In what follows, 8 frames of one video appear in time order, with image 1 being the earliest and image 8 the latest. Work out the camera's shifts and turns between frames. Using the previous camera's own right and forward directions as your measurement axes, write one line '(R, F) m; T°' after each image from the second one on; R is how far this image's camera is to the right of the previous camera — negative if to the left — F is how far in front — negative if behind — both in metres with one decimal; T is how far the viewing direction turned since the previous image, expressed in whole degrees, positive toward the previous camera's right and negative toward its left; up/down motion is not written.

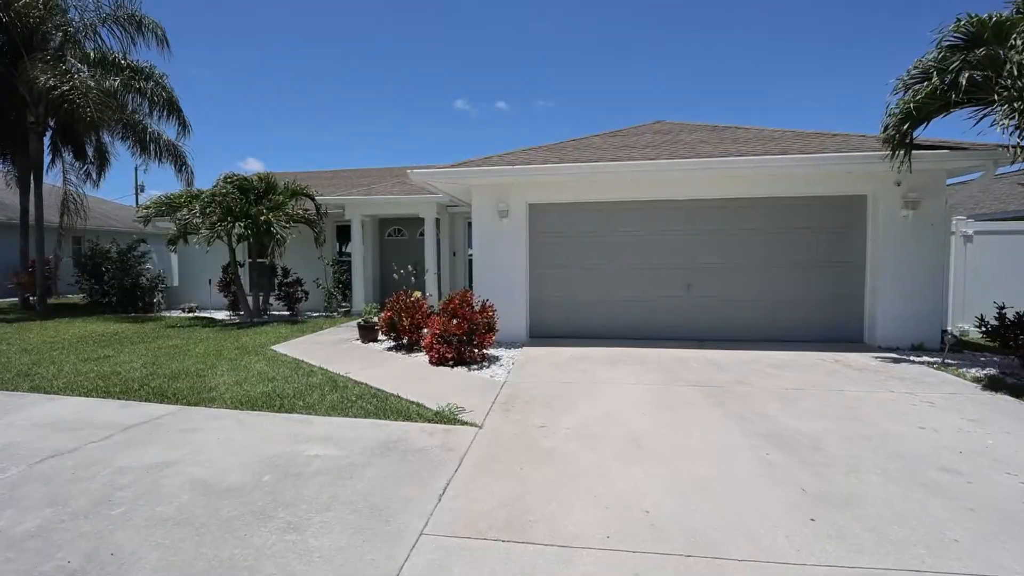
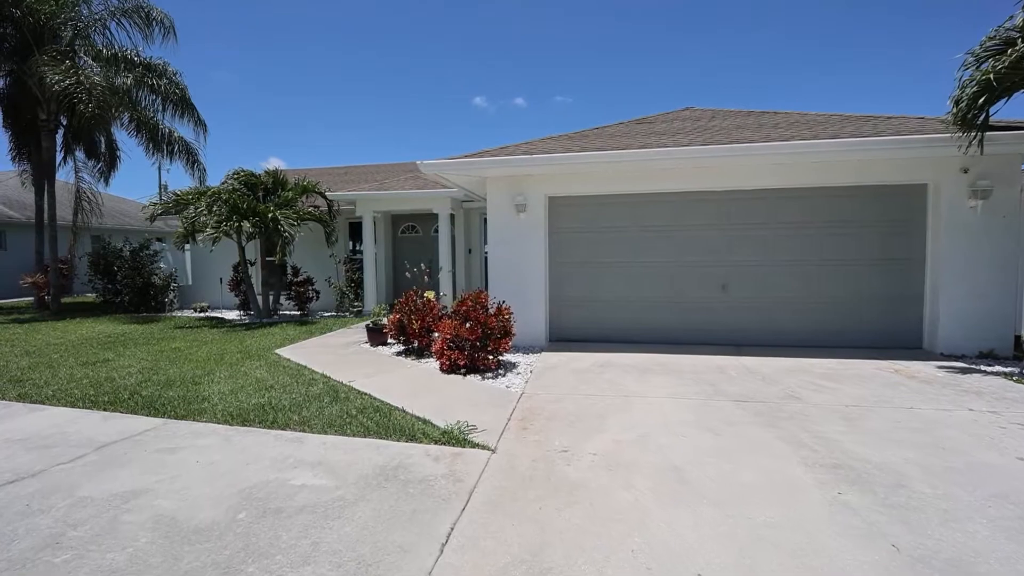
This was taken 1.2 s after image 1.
(0.0, +0.6) m; -2°
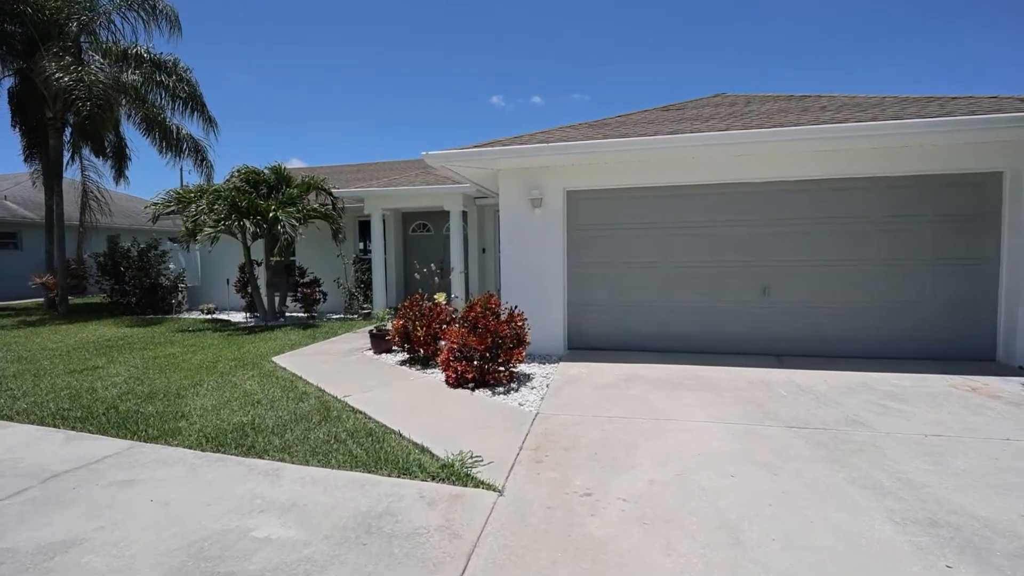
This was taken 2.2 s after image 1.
(+0.1, +0.7) m; -2°
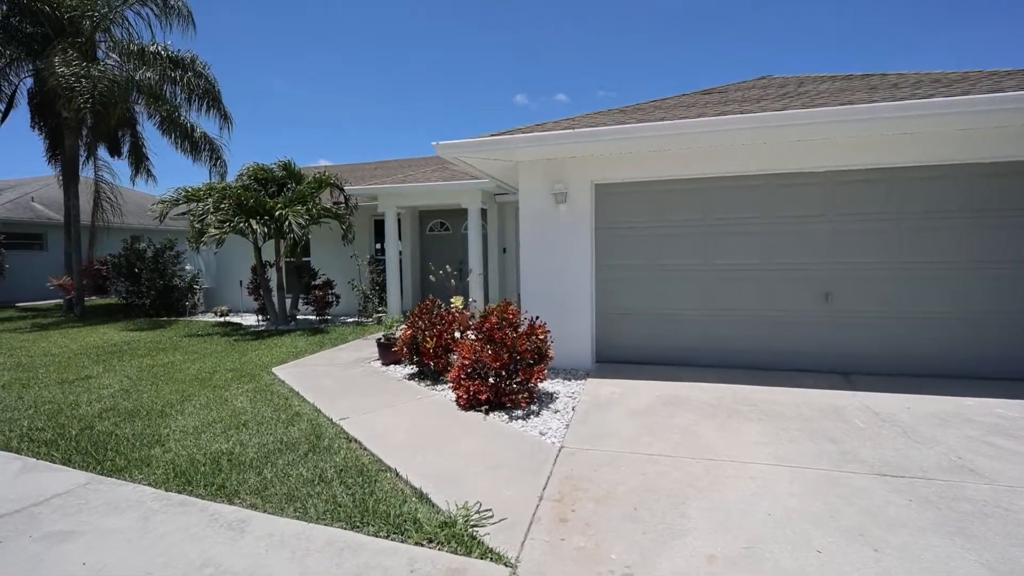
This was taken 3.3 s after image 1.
(0.0, +0.8) m; -3°
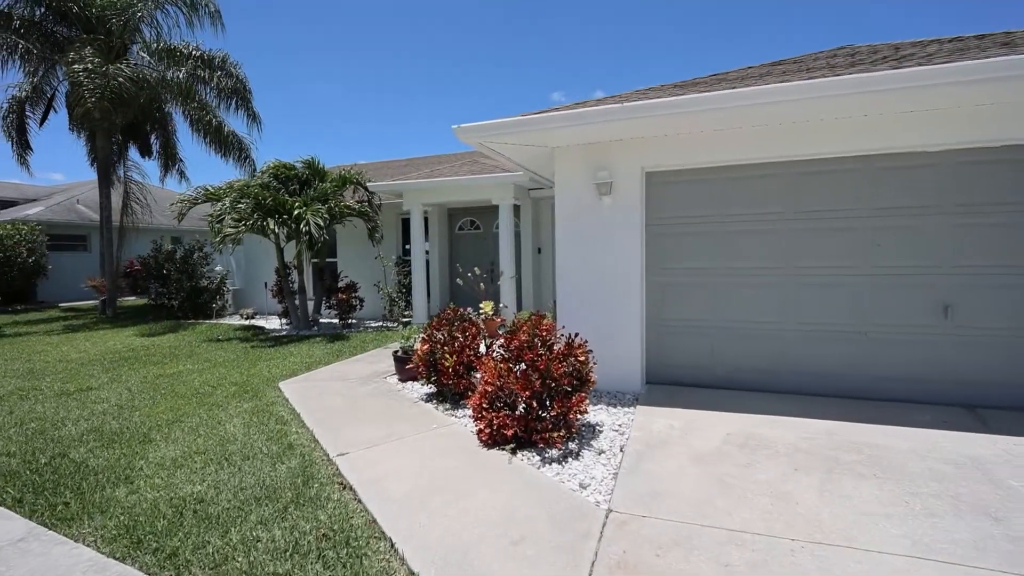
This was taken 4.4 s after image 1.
(0.0, +1.0) m; -4°
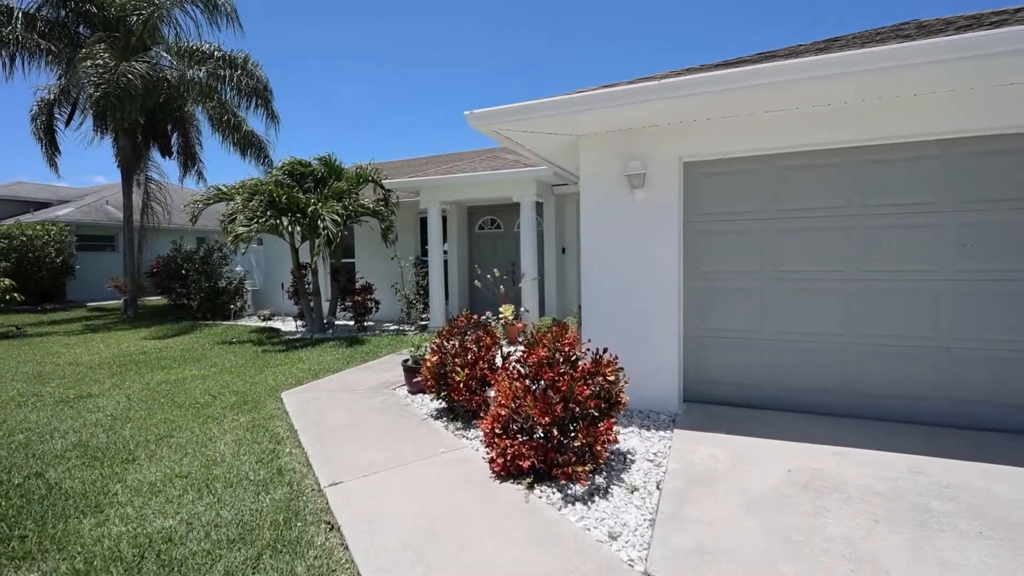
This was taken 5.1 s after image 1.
(+0.1, +0.6) m; -3°
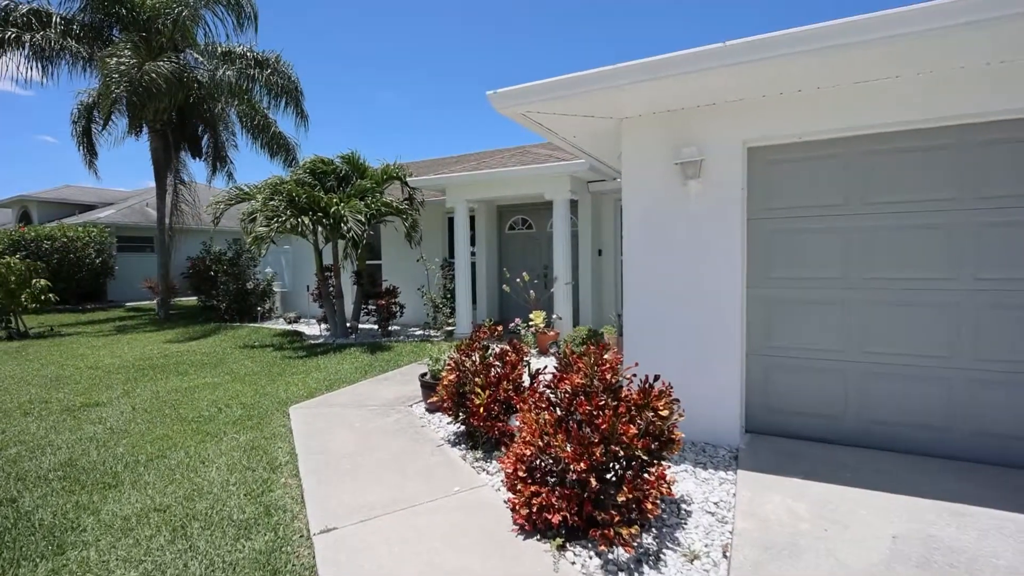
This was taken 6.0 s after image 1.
(0.0, +0.7) m; -4°
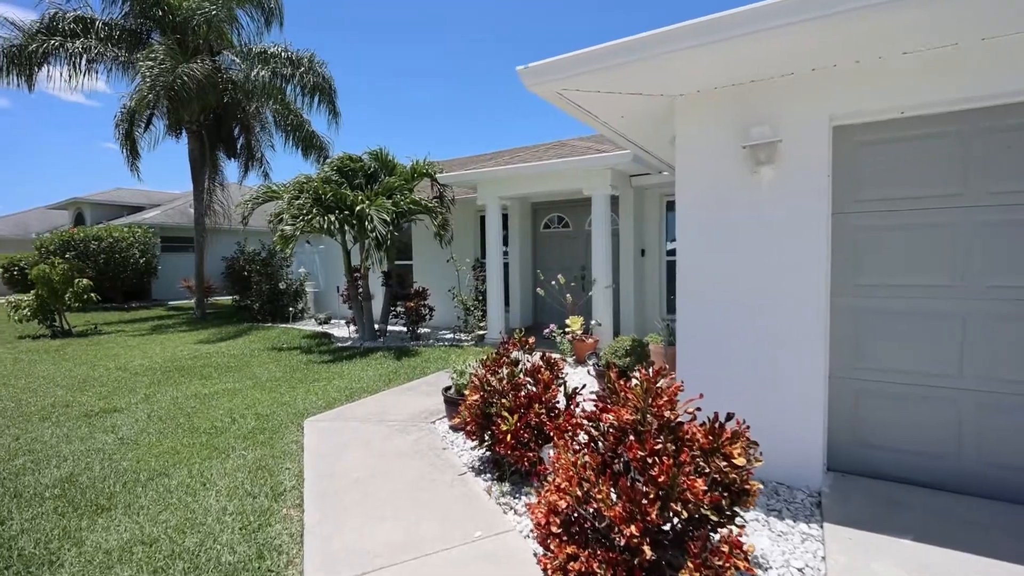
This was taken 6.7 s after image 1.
(0.0, +0.6) m; -4°
